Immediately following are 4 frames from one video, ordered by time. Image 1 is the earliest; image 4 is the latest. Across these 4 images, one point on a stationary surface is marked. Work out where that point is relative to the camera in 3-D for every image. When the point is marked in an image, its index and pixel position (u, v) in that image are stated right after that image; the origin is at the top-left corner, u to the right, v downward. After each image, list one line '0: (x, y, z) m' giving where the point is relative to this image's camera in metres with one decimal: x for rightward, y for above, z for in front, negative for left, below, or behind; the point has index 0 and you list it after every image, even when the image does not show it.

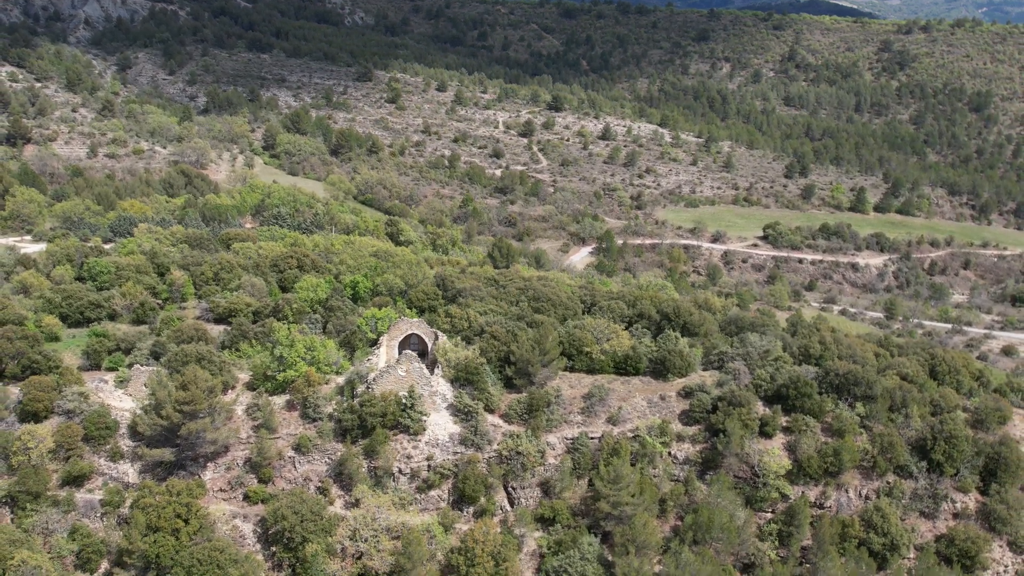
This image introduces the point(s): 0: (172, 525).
0: (-9.9, -6.9, +20.1) m
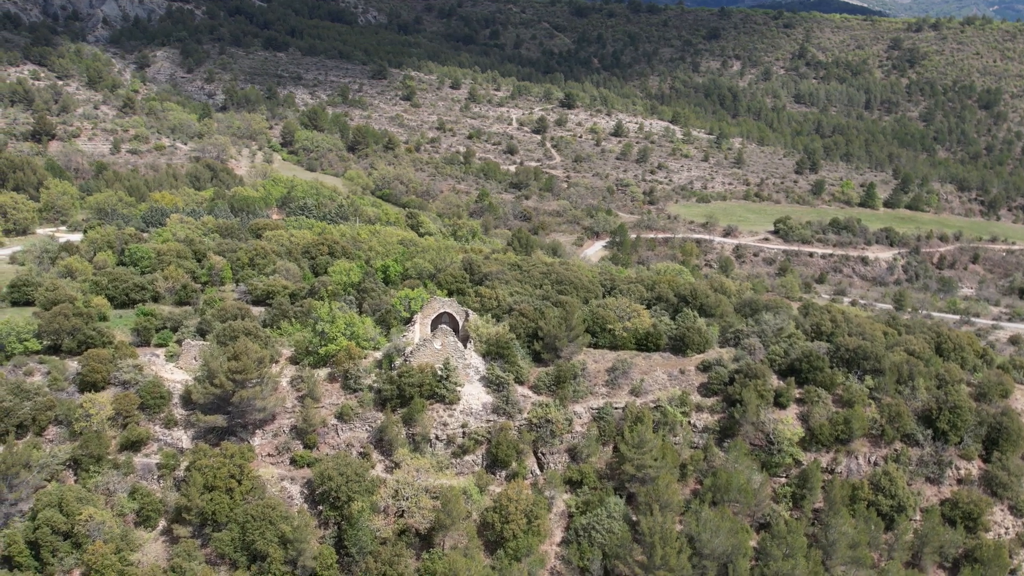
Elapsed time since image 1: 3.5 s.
0: (-8.9, -6.2, +21.7) m
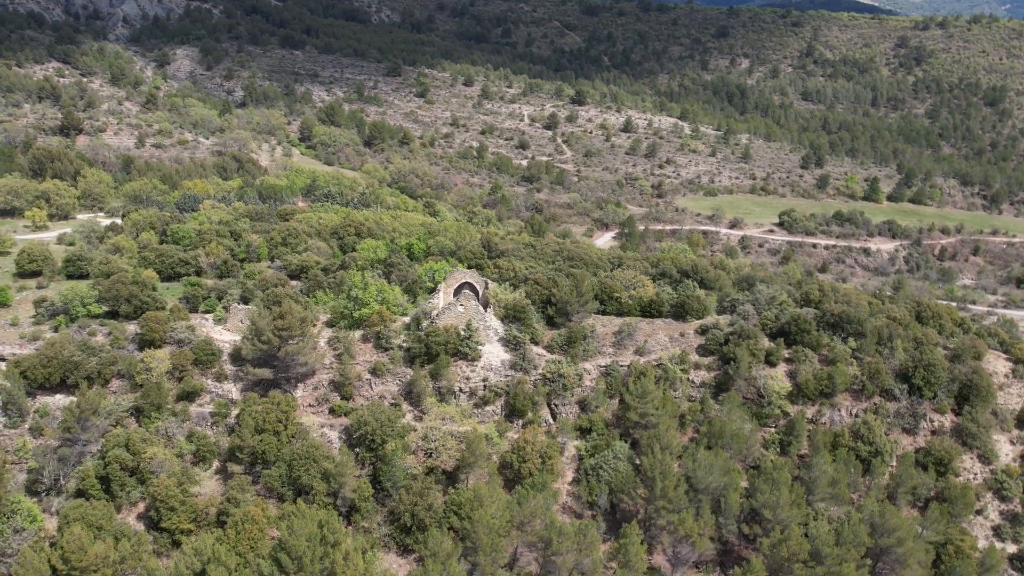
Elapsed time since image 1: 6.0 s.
0: (-8.4, -4.9, +24.4) m
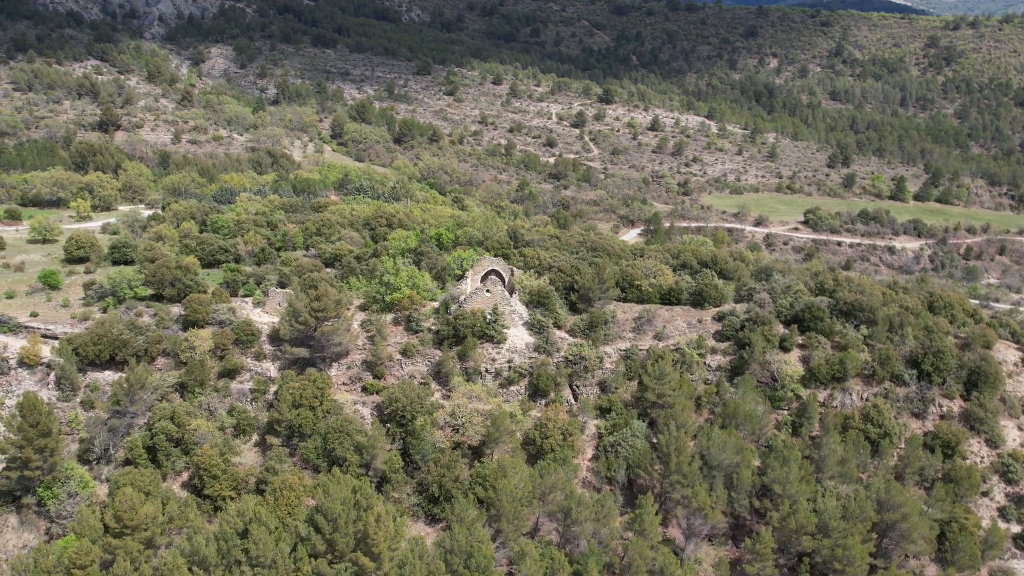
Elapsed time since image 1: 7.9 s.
0: (-7.5, -4.3, +26.0) m
